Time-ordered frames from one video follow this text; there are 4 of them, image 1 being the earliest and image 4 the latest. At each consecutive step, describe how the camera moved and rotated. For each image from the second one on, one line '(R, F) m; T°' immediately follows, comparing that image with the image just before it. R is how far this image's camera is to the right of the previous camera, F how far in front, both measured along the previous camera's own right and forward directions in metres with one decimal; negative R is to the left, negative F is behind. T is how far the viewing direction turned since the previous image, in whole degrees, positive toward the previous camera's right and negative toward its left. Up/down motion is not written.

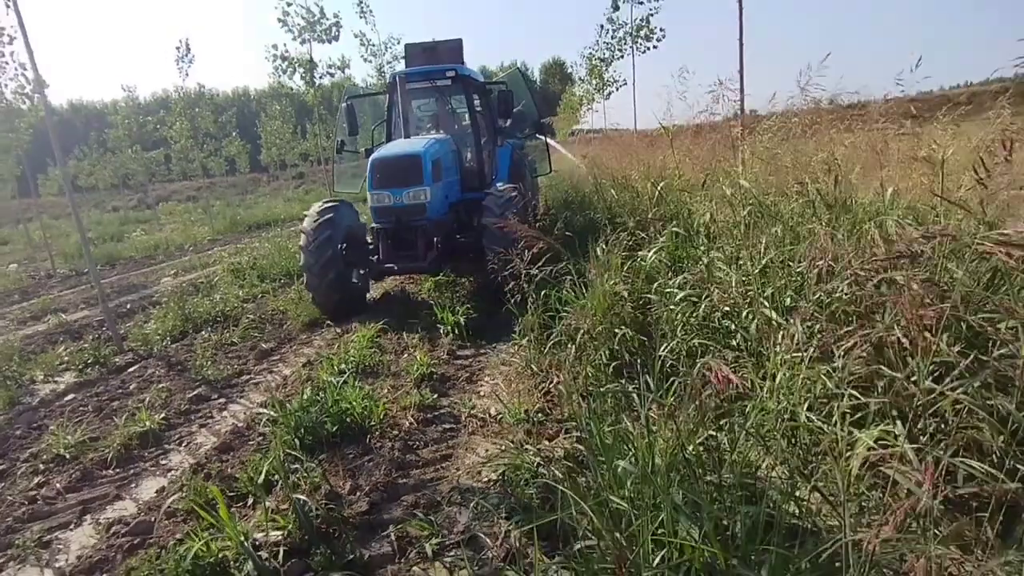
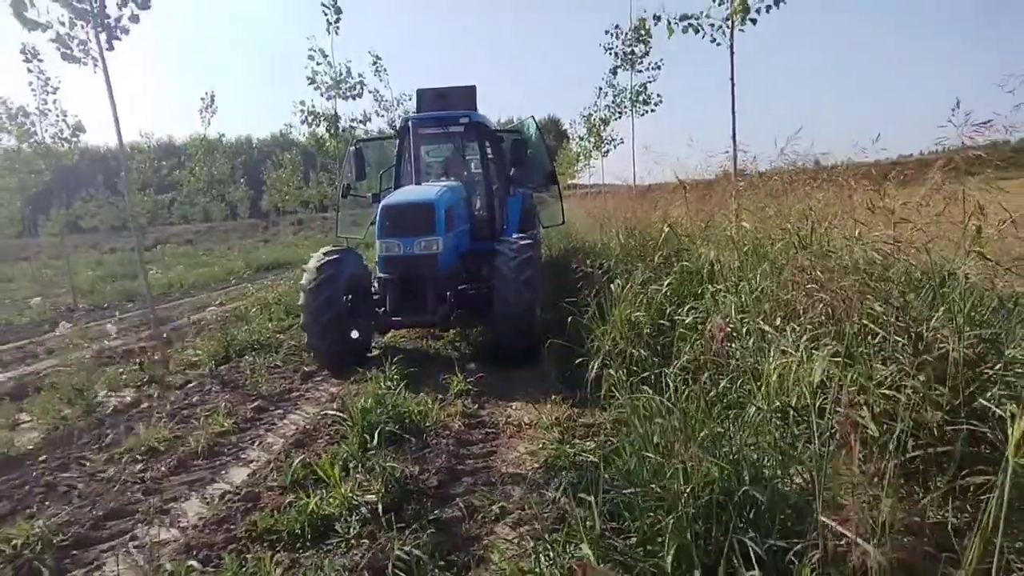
(-0.3, -0.7) m; +1°
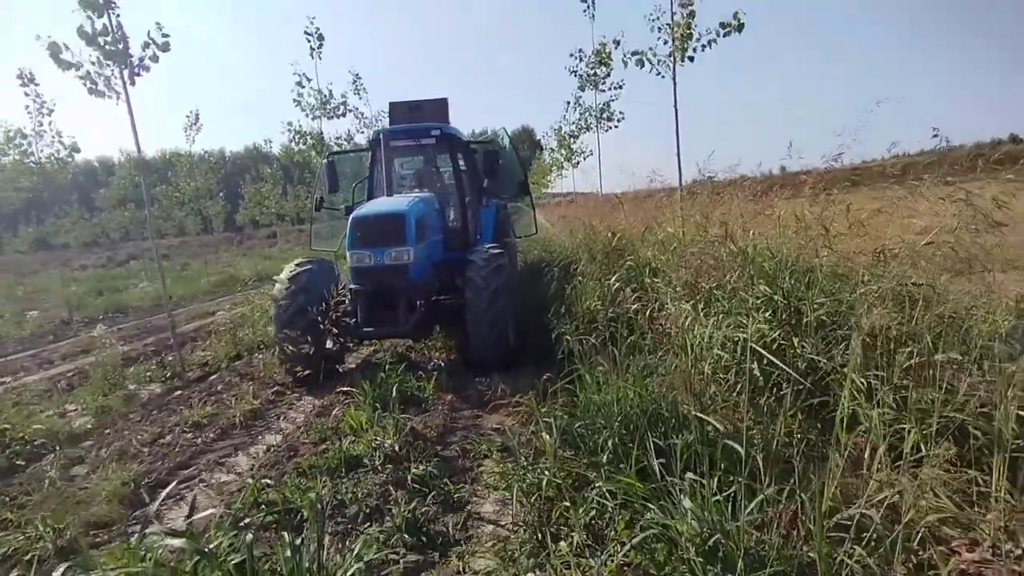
(0.0, -0.9) m; +2°
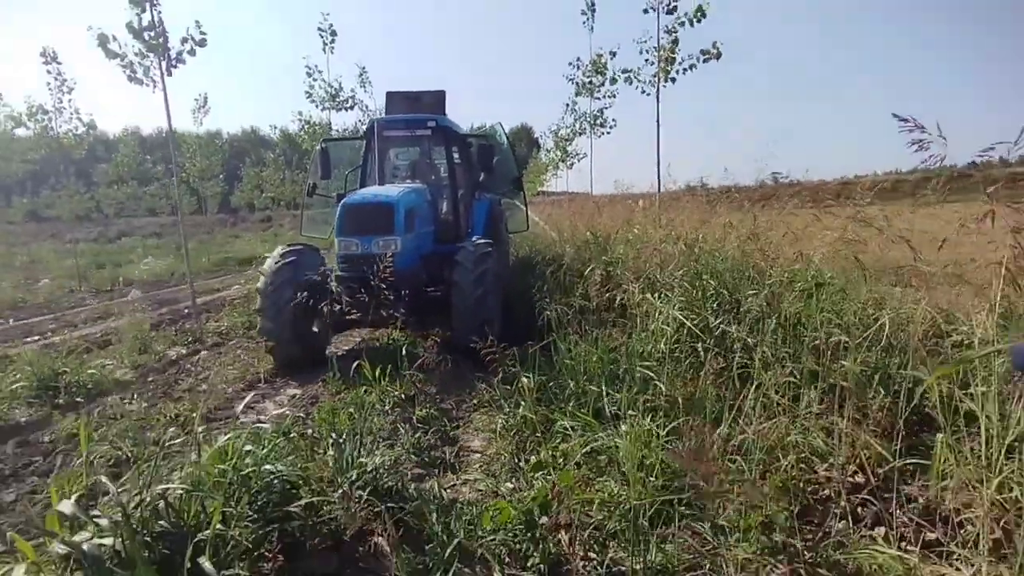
(0.0, -0.8) m; +1°
